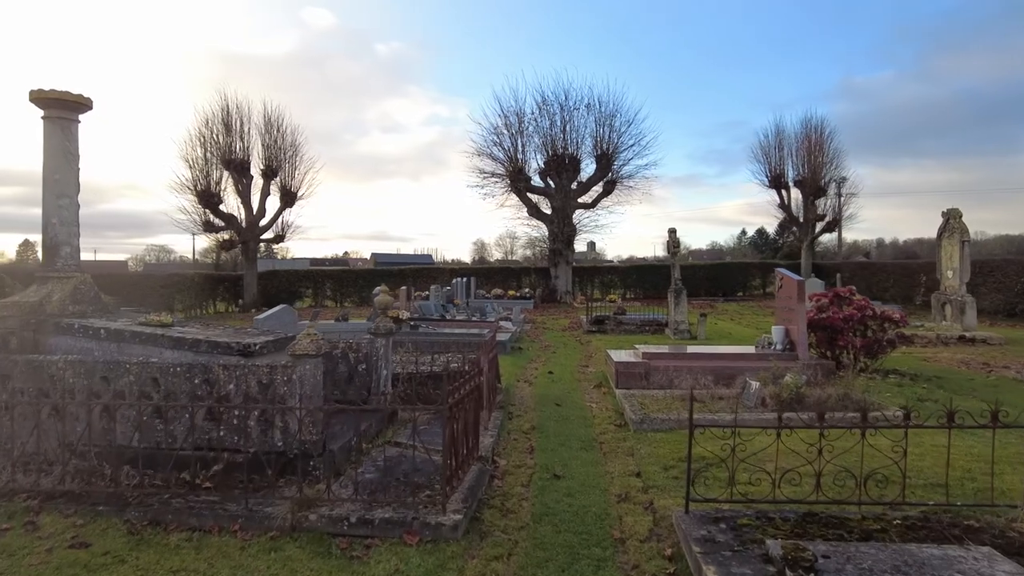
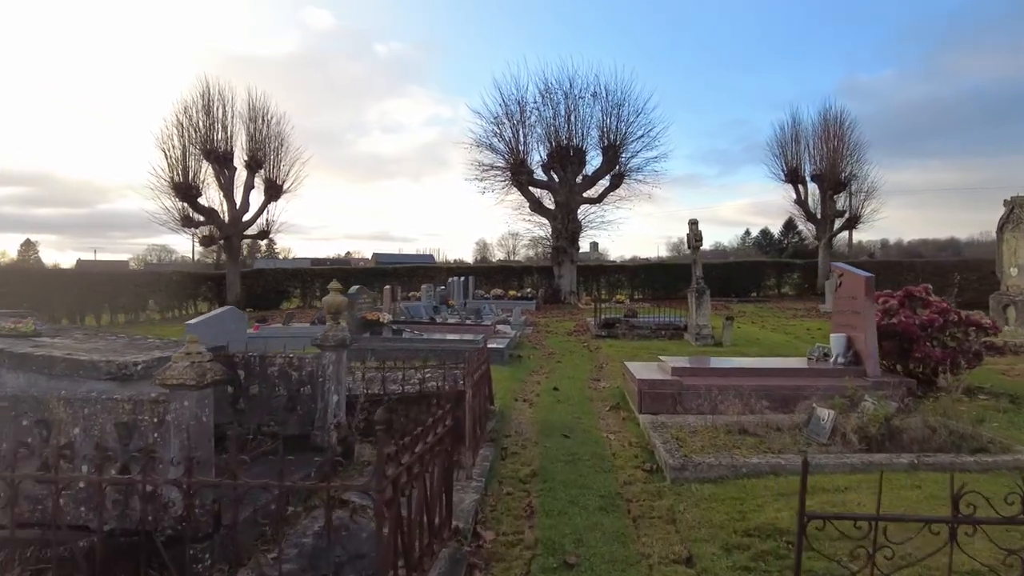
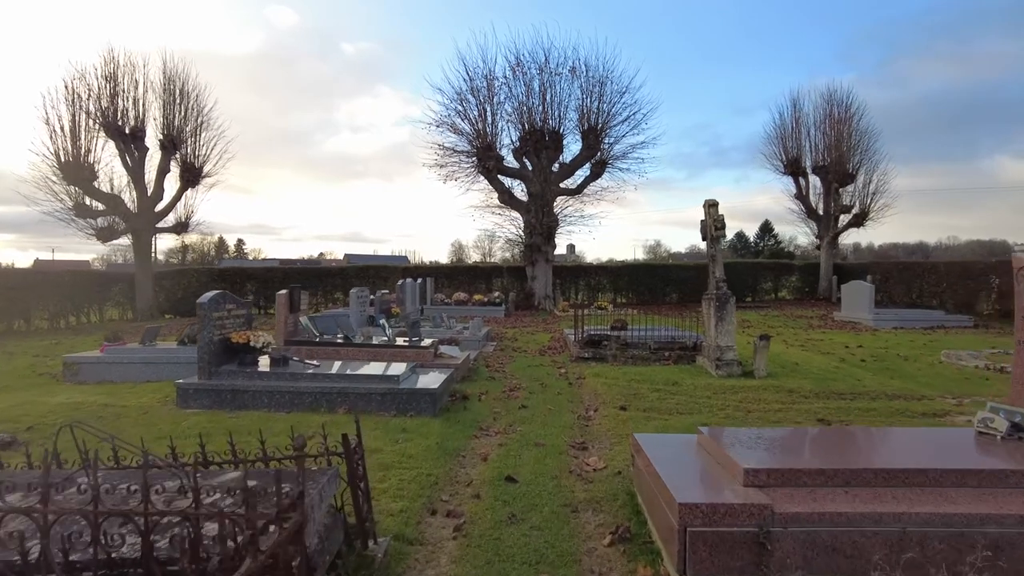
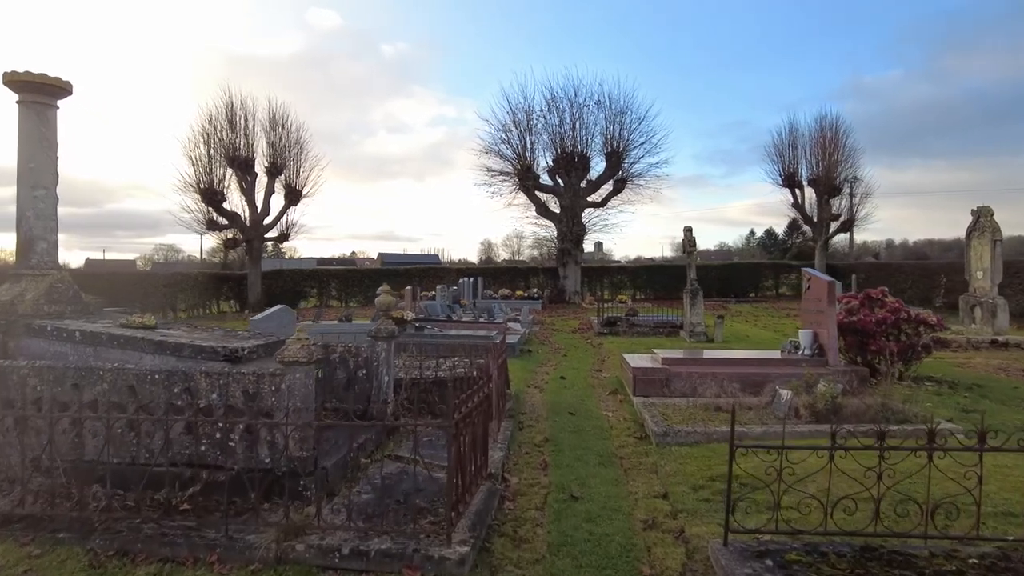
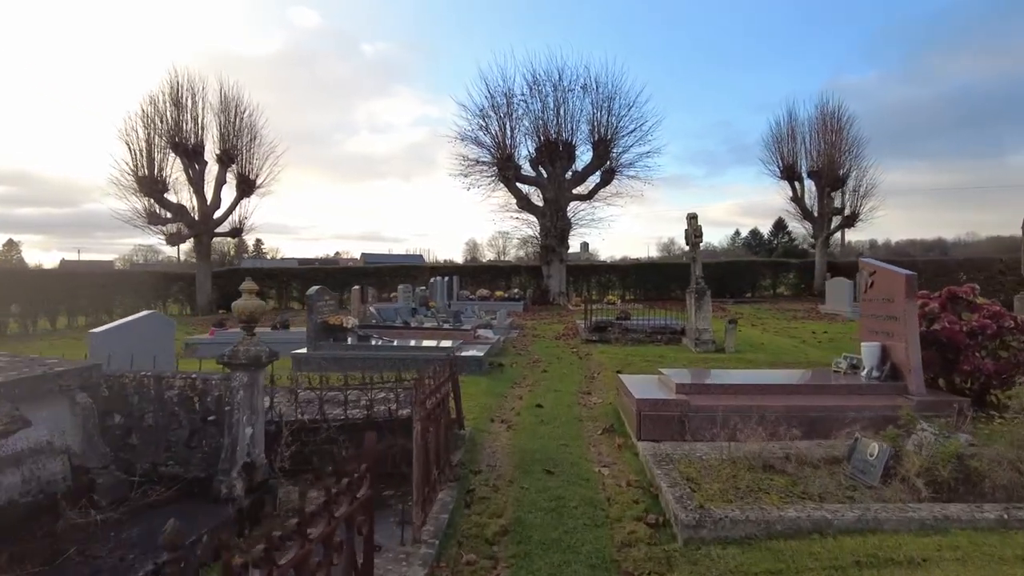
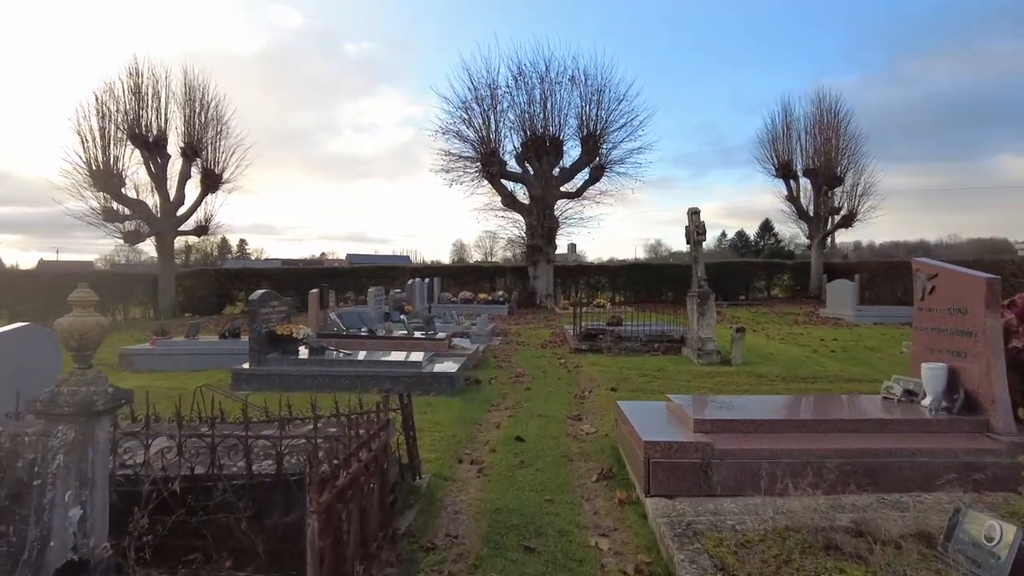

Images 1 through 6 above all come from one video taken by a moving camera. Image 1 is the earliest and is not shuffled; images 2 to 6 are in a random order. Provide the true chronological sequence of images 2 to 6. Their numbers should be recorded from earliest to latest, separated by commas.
4, 2, 5, 6, 3
